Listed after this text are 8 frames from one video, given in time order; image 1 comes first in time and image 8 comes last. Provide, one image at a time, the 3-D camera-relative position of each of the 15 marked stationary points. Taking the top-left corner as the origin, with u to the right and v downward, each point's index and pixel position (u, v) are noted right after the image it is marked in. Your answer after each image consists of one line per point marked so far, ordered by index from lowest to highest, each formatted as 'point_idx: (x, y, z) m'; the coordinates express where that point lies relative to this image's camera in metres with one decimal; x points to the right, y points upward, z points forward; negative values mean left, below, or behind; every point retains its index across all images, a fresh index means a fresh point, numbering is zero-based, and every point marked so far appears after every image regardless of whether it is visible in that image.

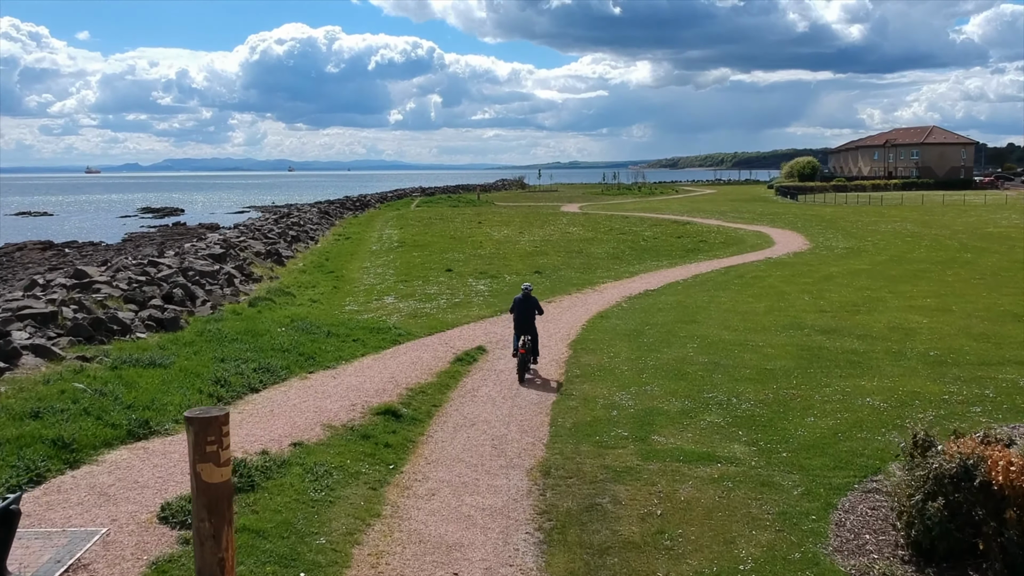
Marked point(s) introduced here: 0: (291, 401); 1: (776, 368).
0: (-3.6, -1.9, +16.4) m
1: (+5.2, -1.6, +19.5) m
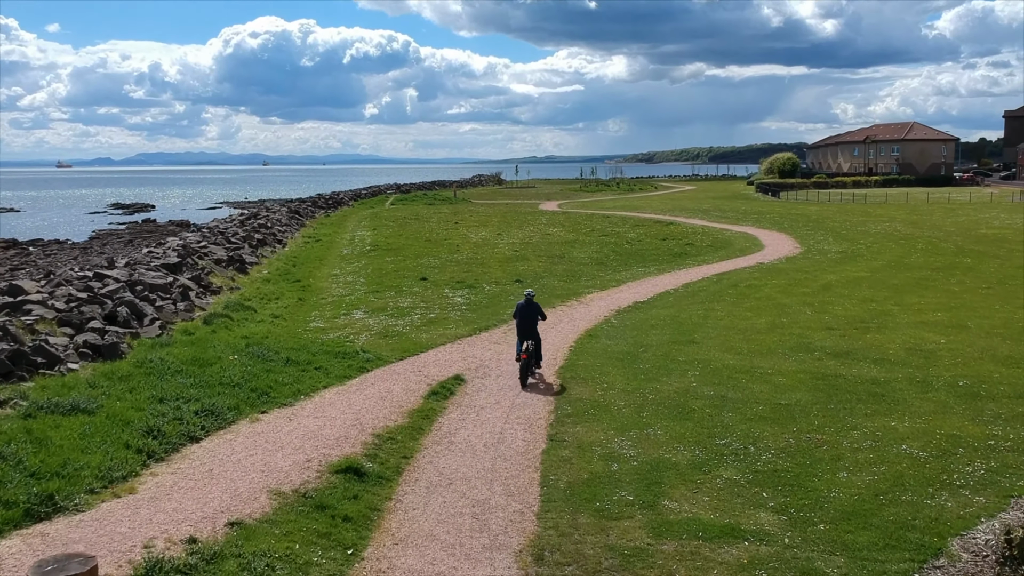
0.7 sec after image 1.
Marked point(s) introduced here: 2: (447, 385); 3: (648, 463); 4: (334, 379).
0: (-3.9, -2.3, +14.0) m
1: (+4.9, -2.0, +17.3) m
2: (-1.3, -1.8, +18.9) m
3: (+1.9, -2.5, +13.9) m
4: (-3.5, -1.8, +19.4) m
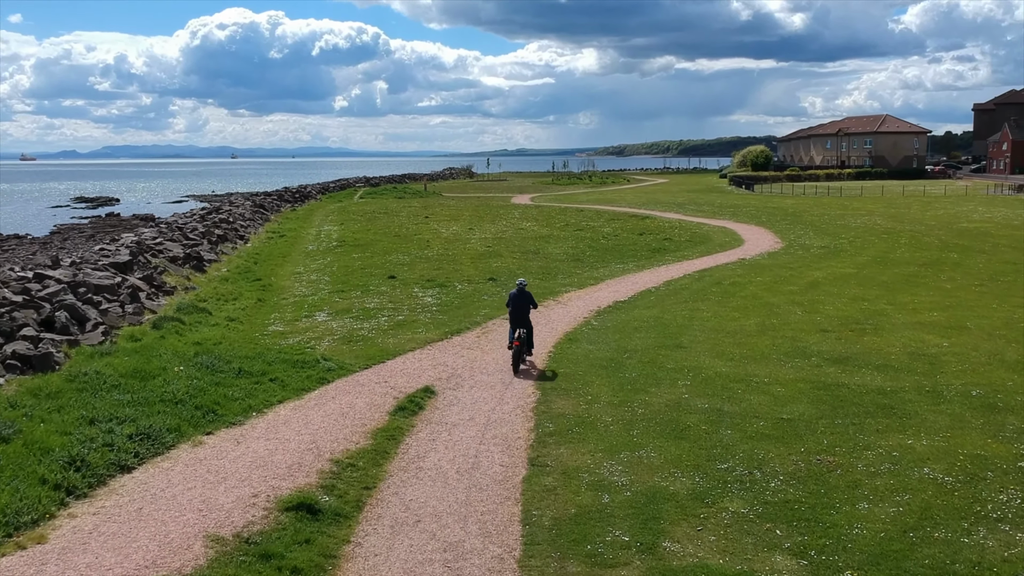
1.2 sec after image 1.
0: (-4.2, -2.5, +12.2) m
1: (+4.5, -2.1, +15.8) m
2: (-1.7, -1.9, +17.2) m
3: (+1.6, -2.5, +12.3) m
4: (-3.9, -1.9, +17.7) m
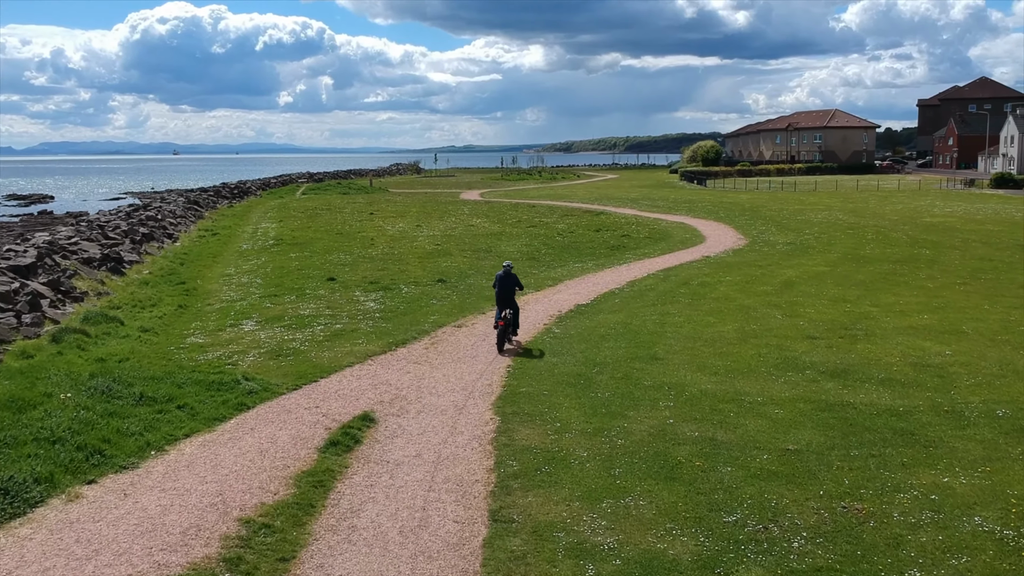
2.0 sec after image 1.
0: (-4.6, -2.6, +9.3) m
1: (+3.9, -2.2, +13.3) m
2: (-2.3, -2.0, +14.4) m
3: (+1.2, -2.7, +9.7) m
4: (-4.6, -2.0, +14.8) m
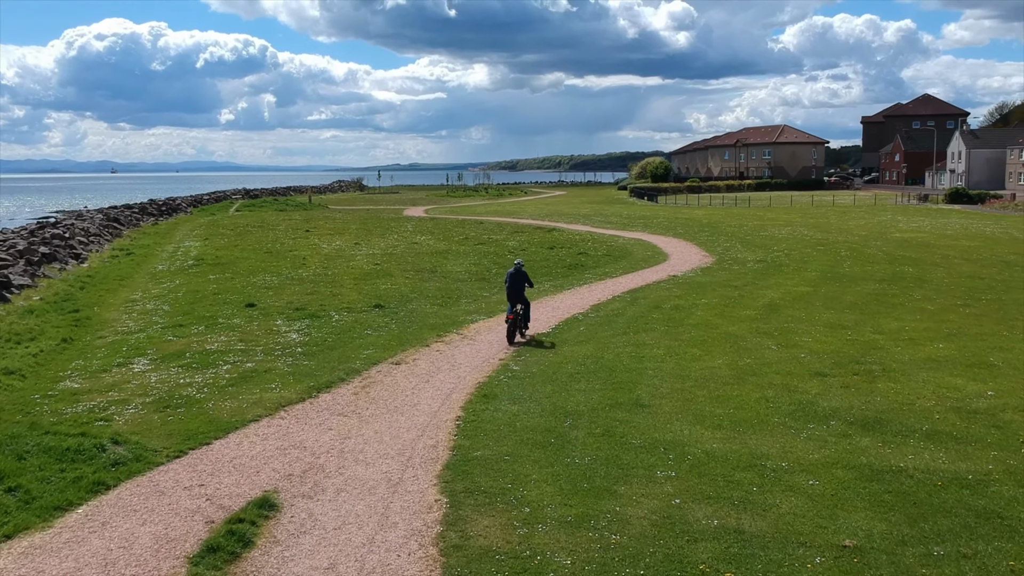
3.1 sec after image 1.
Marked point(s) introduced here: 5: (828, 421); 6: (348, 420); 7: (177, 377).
0: (-4.8, -3.0, +5.2) m
1: (+3.4, -2.5, +9.7) m
2: (-2.8, -2.5, +10.4) m
3: (+1.0, -3.0, +5.9) m
4: (-5.1, -2.5, +10.7) m
5: (+4.6, -1.9, +14.4) m
6: (-2.5, -2.0, +15.1) m
7: (-6.1, -1.6, +18.1) m
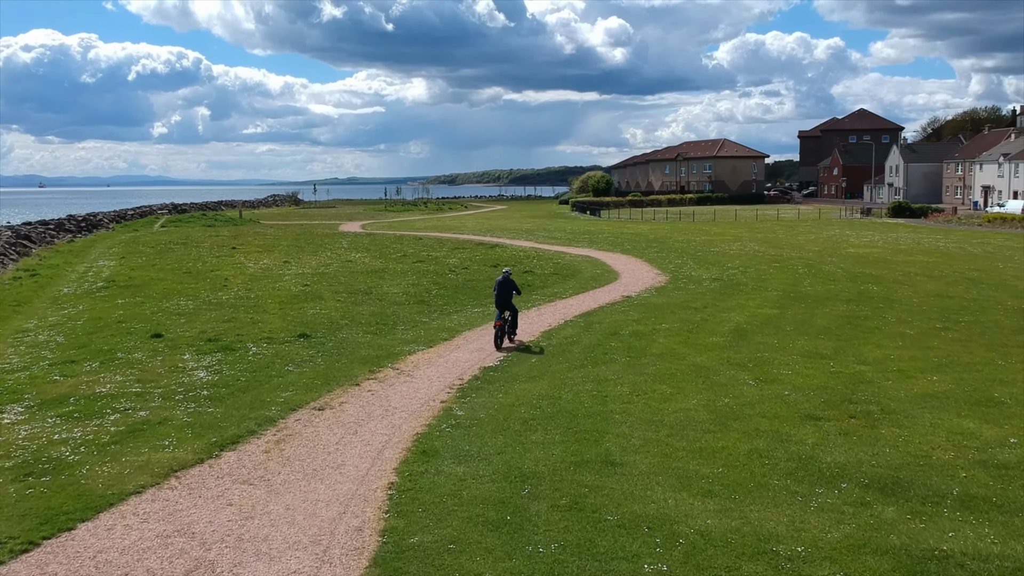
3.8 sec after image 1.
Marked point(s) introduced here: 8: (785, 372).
0: (-4.8, -3.3, +2.2) m
1: (+3.1, -2.9, +7.2) m
2: (-3.2, -2.9, +7.6) m
3: (+0.8, -3.3, +3.3) m
4: (-5.5, -2.9, +7.7) m
5: (+3.9, -2.3, +12.0) m
6: (-3.2, -2.4, +12.2) m
7: (-7.0, -2.2, +15.1) m
8: (+5.2, -1.6, +19.0) m
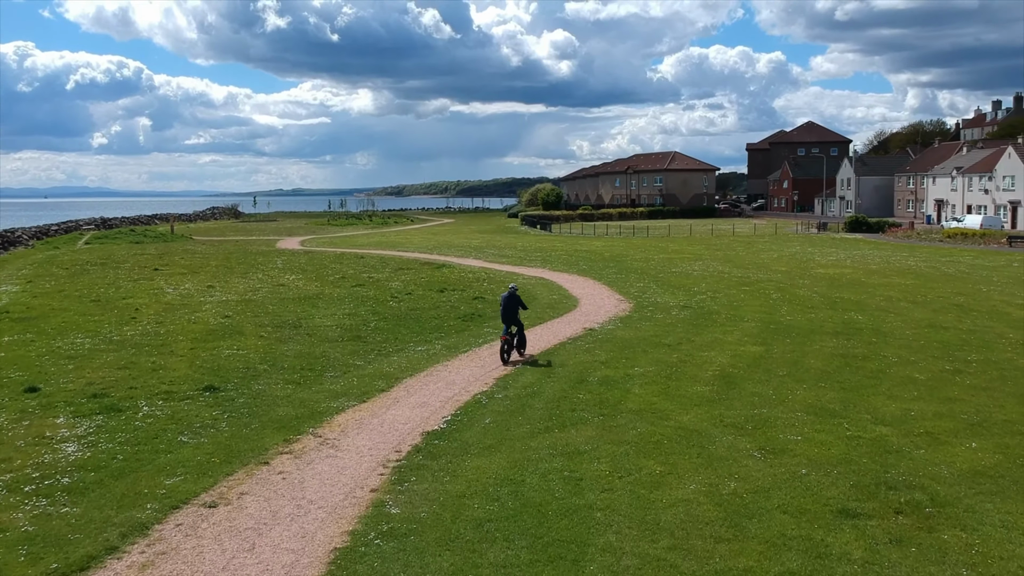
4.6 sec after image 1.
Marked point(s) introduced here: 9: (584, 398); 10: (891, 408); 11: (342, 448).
0: (-4.7, -3.9, -1.7) m
1: (+2.9, -3.5, +3.8) m
2: (-3.4, -3.5, +3.8) m
3: (+0.9, -3.9, -0.3) m
4: (-5.7, -3.6, +3.7) m
5: (+3.5, -3.0, +8.5) m
6: (-3.6, -3.2, +8.4) m
7: (-7.5, -2.9, +11.1) m
8: (+4.4, -2.3, +15.7) m
9: (+1.3, -2.1, +18.8) m
10: (+6.7, -2.1, +17.7) m
11: (-2.7, -2.5, +15.6) m
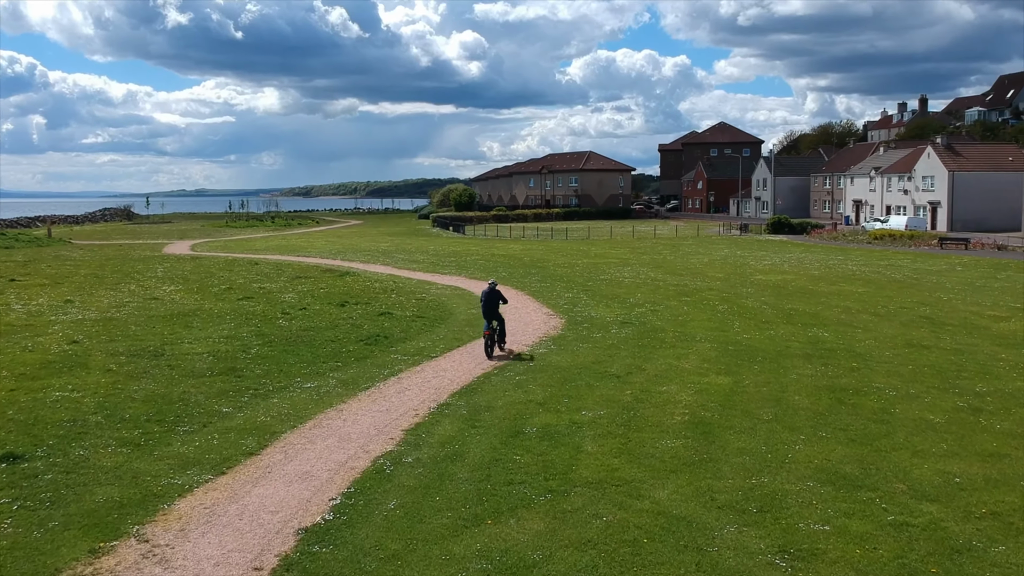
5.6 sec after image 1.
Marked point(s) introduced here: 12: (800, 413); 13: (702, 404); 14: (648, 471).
0: (-4.1, -4.3, -6.8) m
1: (+3.0, -3.9, -0.7) m
2: (-3.3, -3.9, -1.3) m
3: (+1.4, -4.2, -5.0) m
4: (-5.6, -4.0, -1.5) m
5: (+3.2, -3.4, +4.1) m
6: (-3.8, -3.6, +3.3) m
7: (-8.0, -3.4, +5.6) m
8: (+3.5, -2.7, +11.3) m
9: (+0.1, -2.5, +14.1) m
10: (+5.6, -2.5, +13.5) m
11: (-3.6, -2.9, +10.6) m
12: (+4.9, -2.1, +16.9) m
13: (+3.3, -2.1, +17.5) m
14: (+1.9, -2.5, +13.7) m
